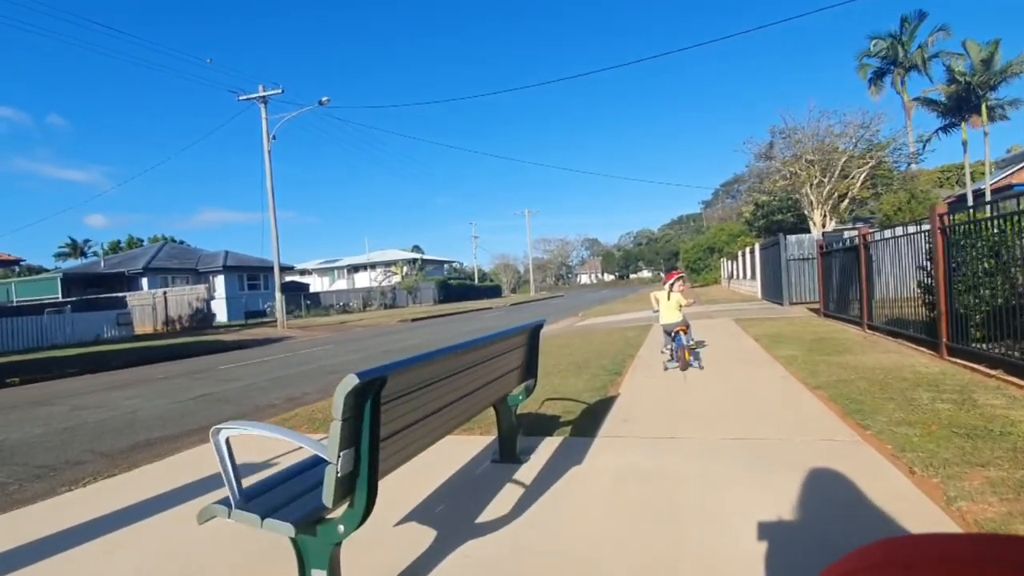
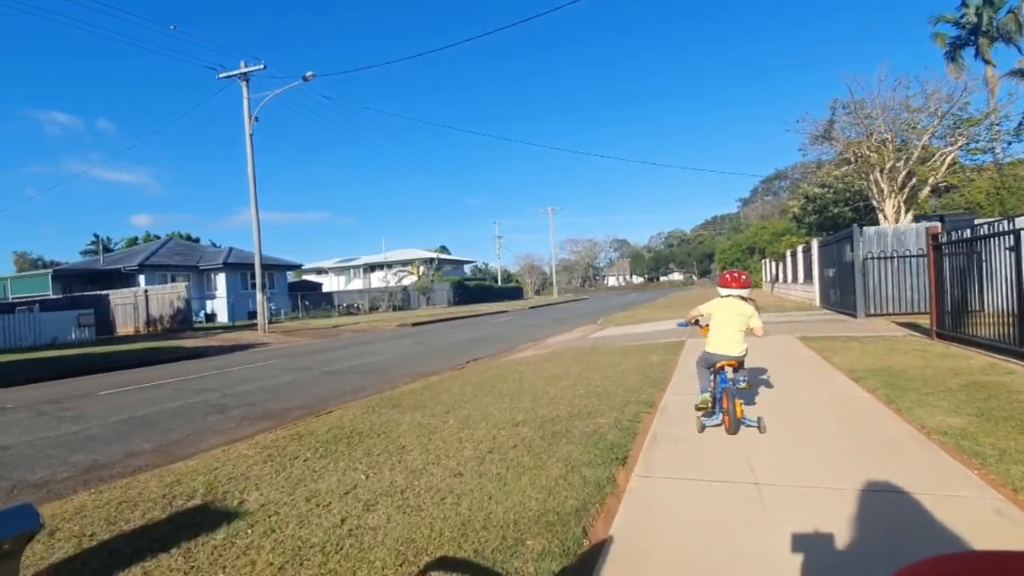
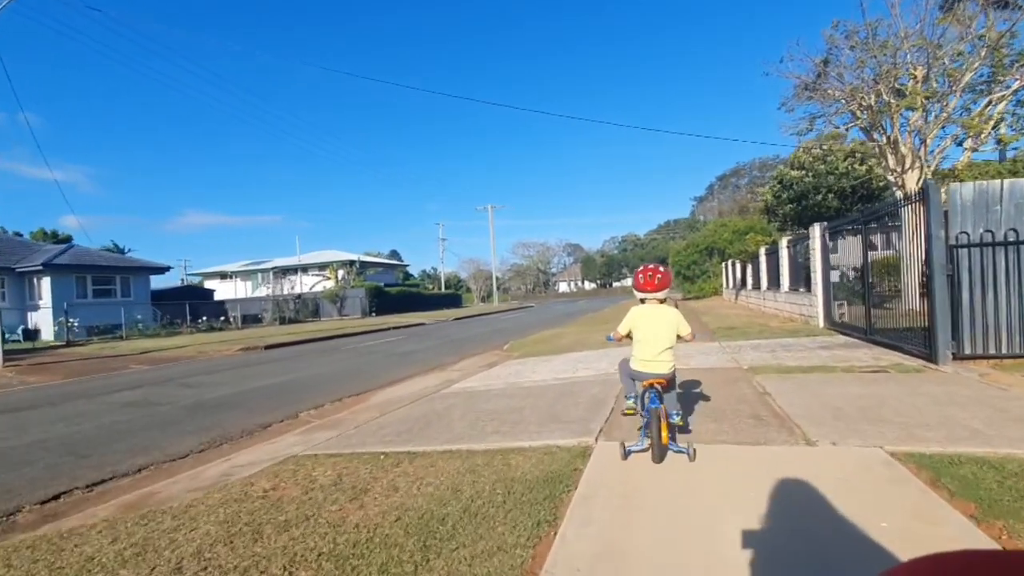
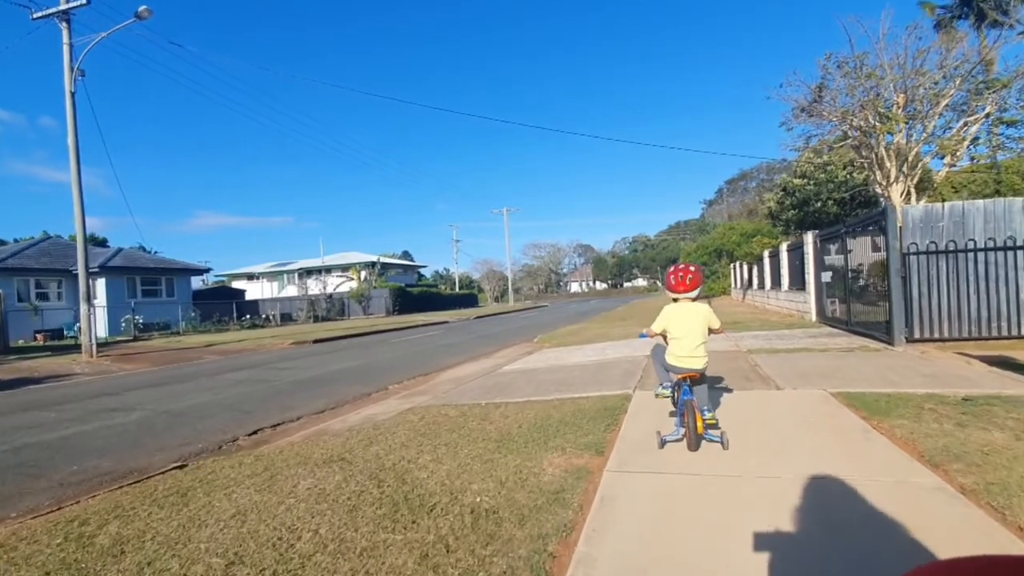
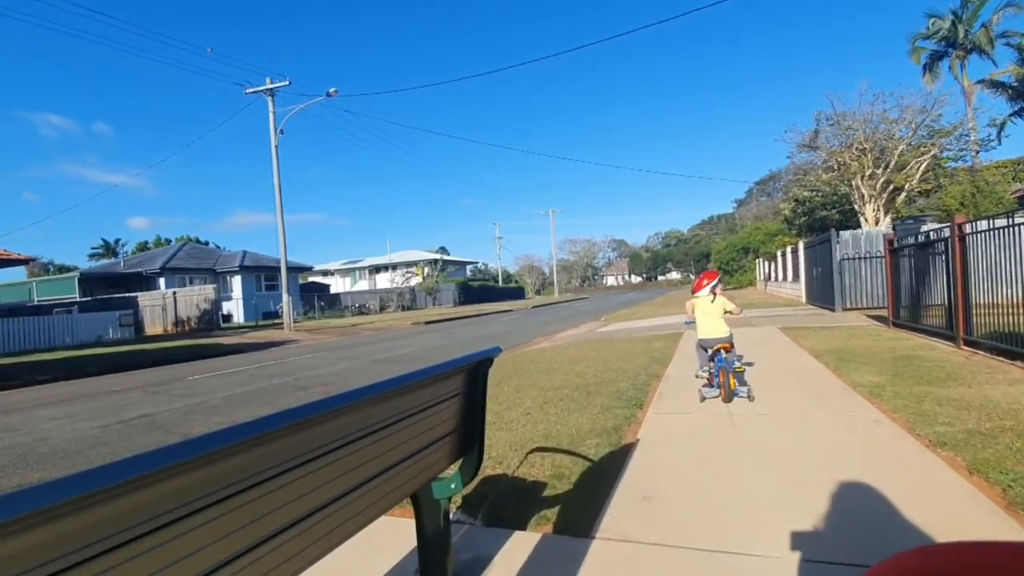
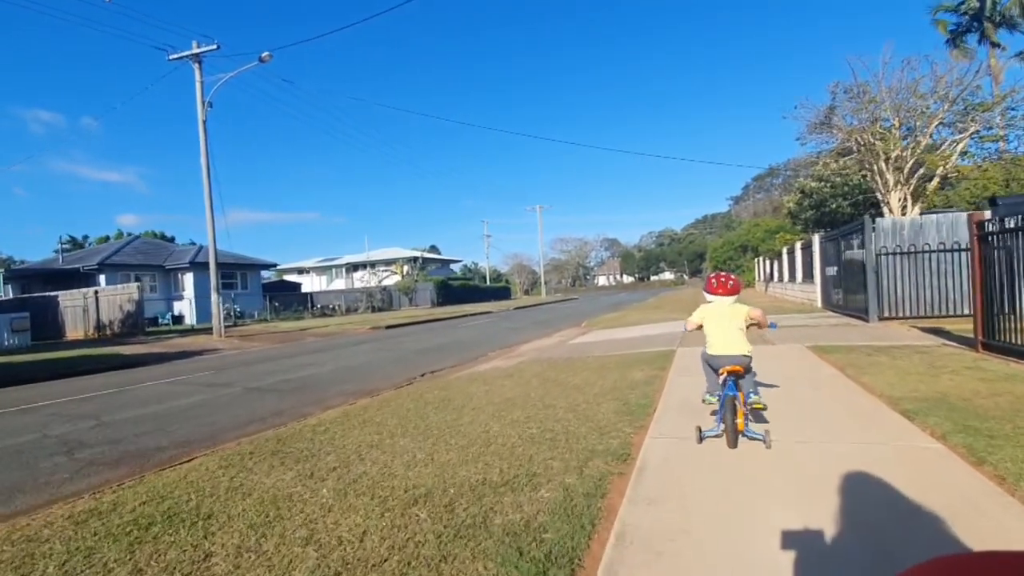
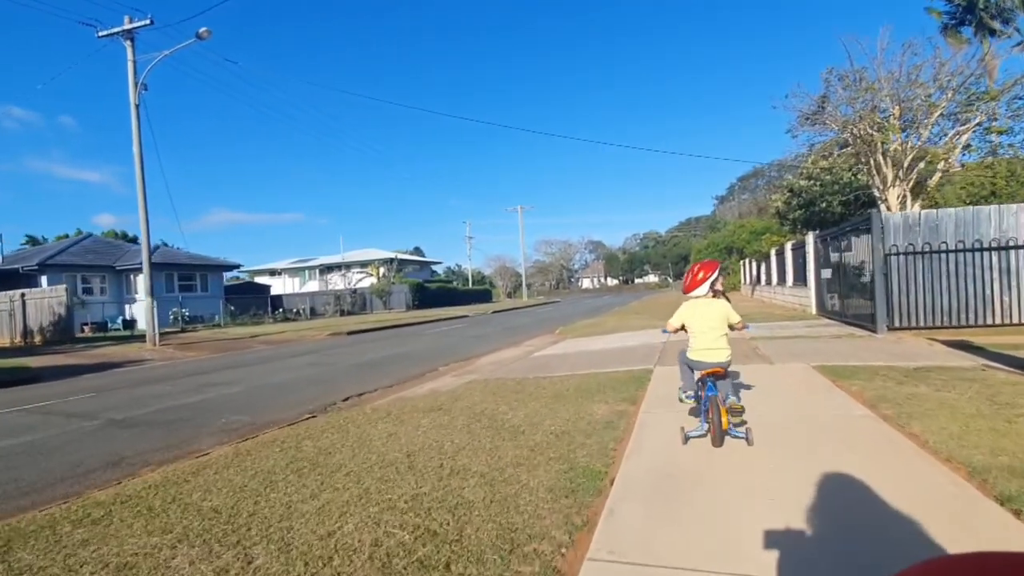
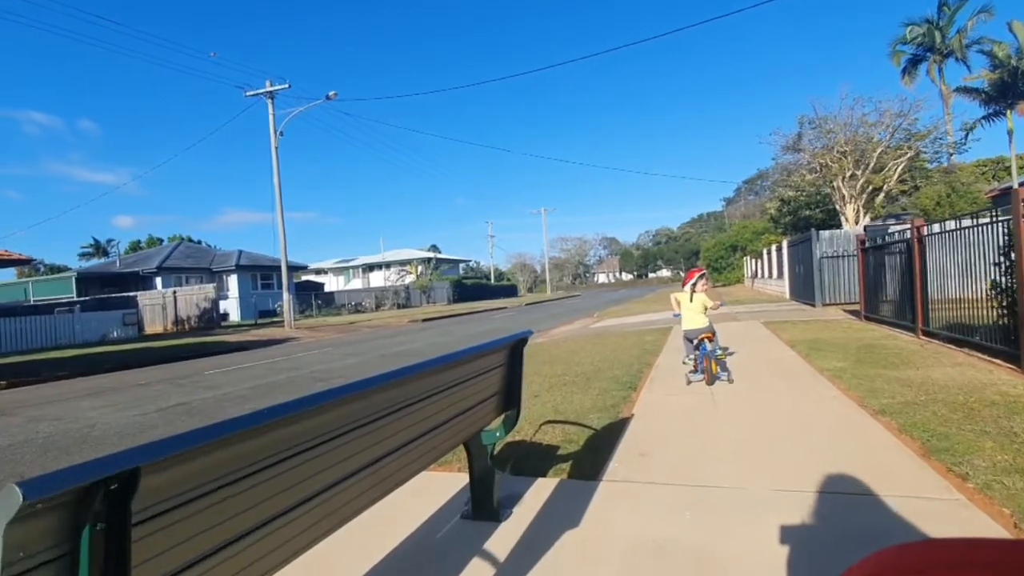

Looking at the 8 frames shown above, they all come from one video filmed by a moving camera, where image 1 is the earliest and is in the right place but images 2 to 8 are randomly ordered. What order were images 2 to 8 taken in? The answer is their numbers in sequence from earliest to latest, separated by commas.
8, 5, 2, 6, 7, 4, 3
